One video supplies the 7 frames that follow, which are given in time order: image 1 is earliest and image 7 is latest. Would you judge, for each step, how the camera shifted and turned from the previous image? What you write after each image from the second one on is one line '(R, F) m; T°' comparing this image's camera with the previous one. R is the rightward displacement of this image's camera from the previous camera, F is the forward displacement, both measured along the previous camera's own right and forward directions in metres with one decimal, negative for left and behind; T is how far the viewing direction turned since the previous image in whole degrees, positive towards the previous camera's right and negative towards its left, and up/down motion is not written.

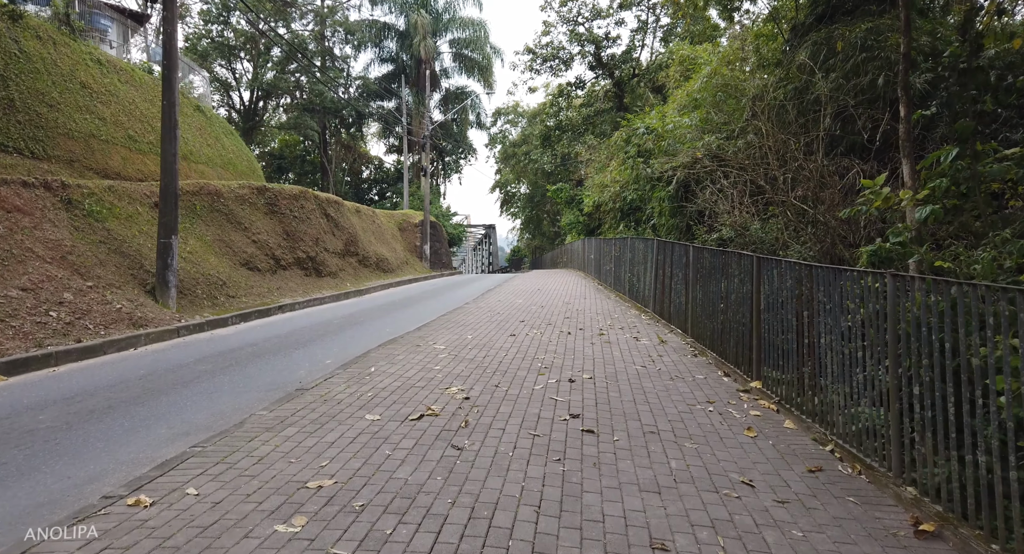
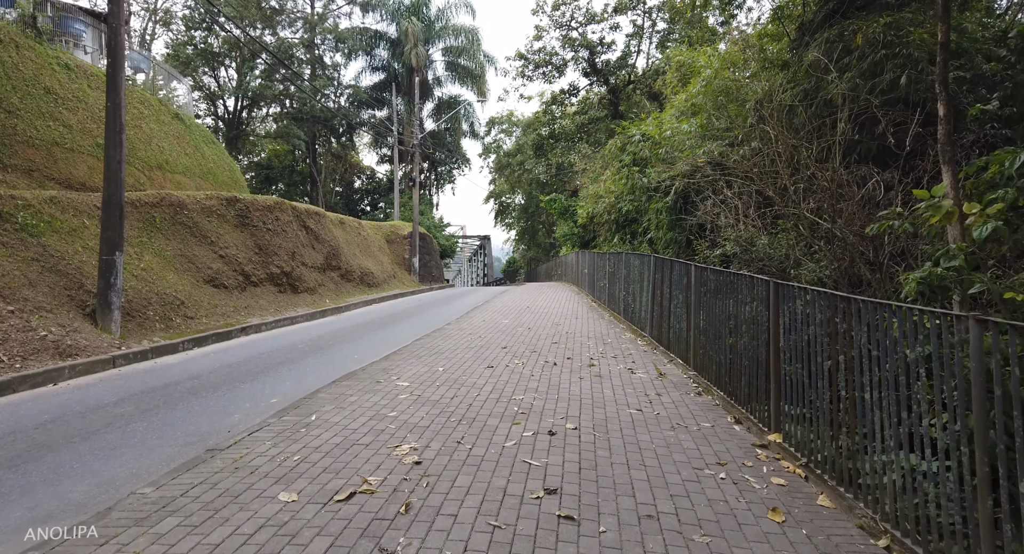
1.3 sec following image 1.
(+0.2, +0.9) m; 0°
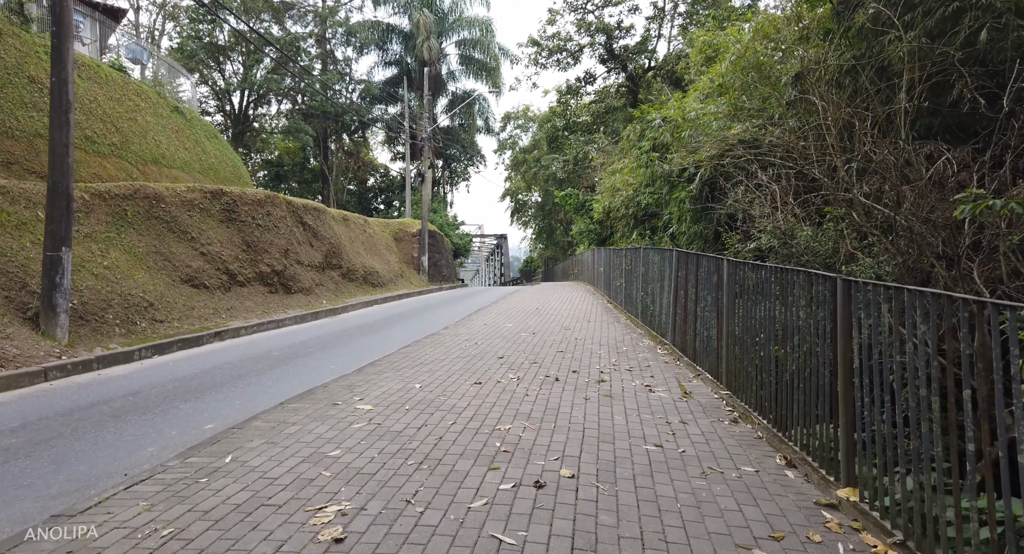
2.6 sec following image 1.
(+0.3, +1.1) m; -2°
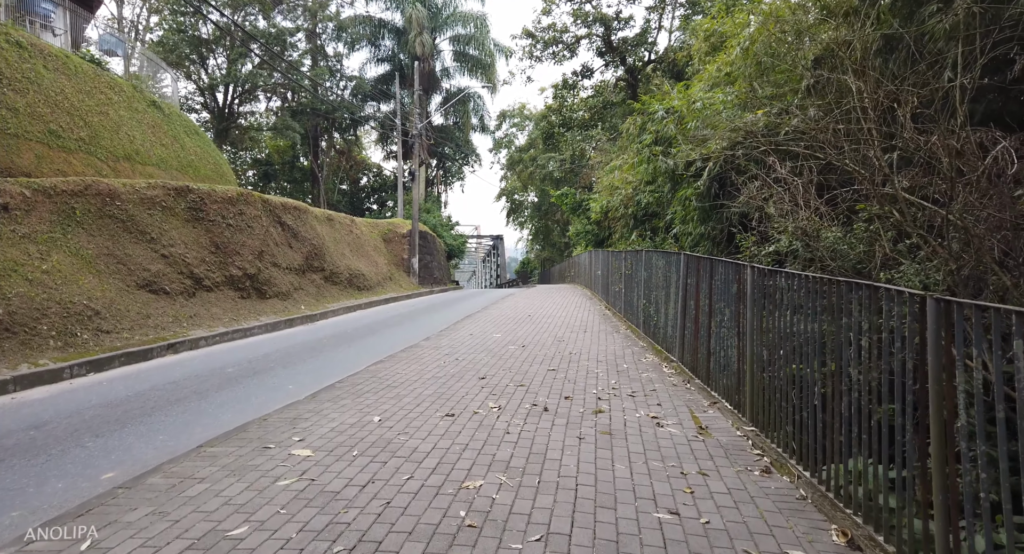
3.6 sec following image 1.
(+0.1, +0.9) m; 0°
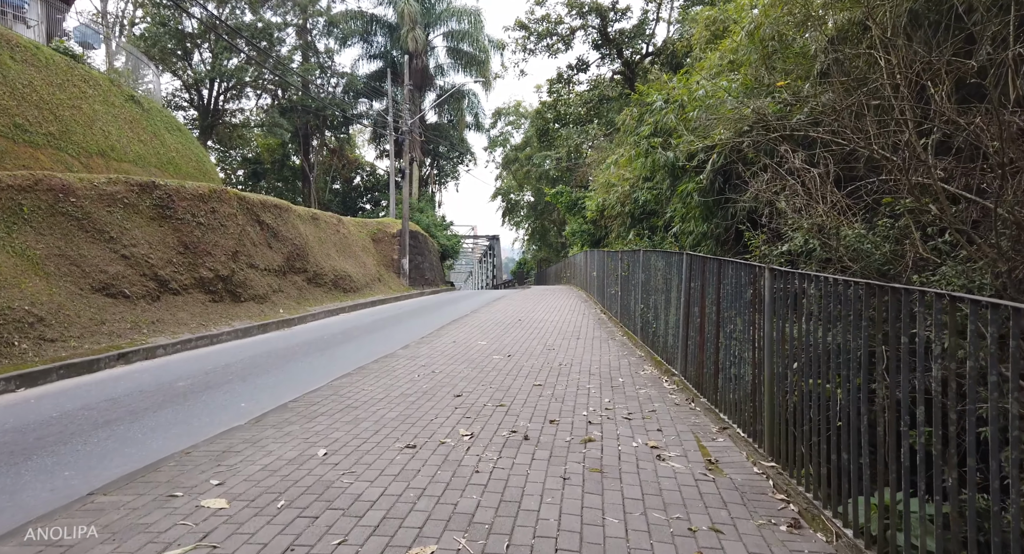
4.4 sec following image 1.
(+0.2, +0.7) m; 0°
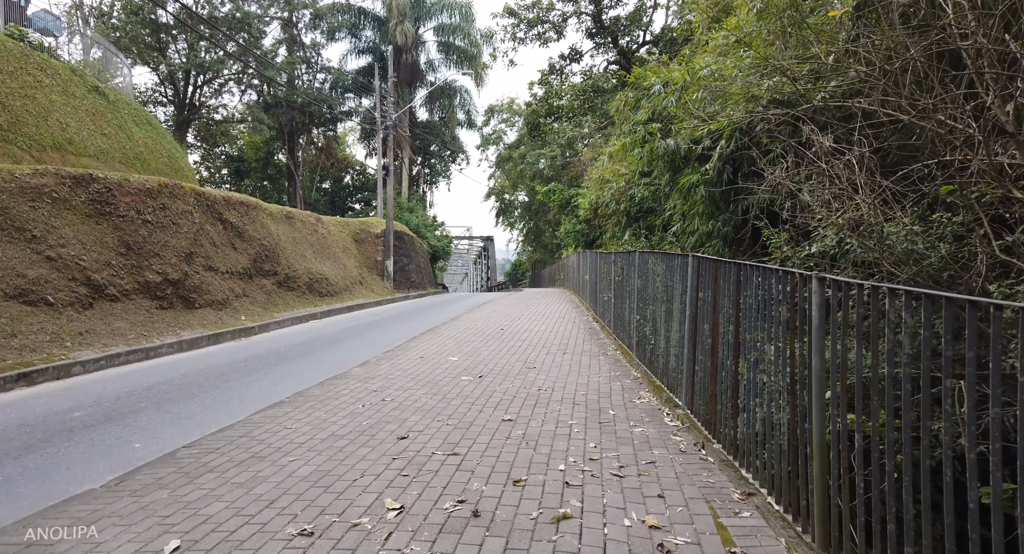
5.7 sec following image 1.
(+0.3, +1.1) m; 0°
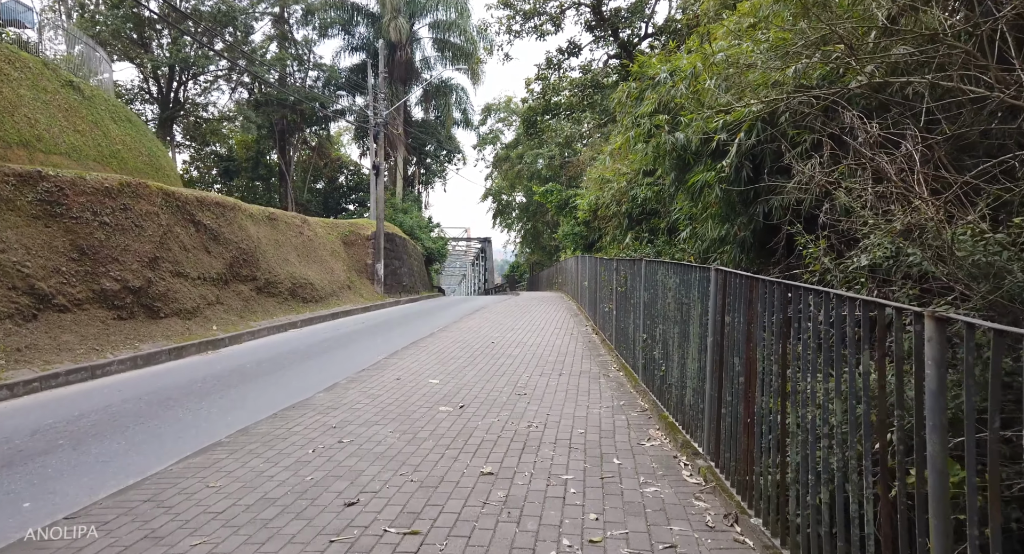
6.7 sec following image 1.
(+0.1, +0.8) m; 0°
